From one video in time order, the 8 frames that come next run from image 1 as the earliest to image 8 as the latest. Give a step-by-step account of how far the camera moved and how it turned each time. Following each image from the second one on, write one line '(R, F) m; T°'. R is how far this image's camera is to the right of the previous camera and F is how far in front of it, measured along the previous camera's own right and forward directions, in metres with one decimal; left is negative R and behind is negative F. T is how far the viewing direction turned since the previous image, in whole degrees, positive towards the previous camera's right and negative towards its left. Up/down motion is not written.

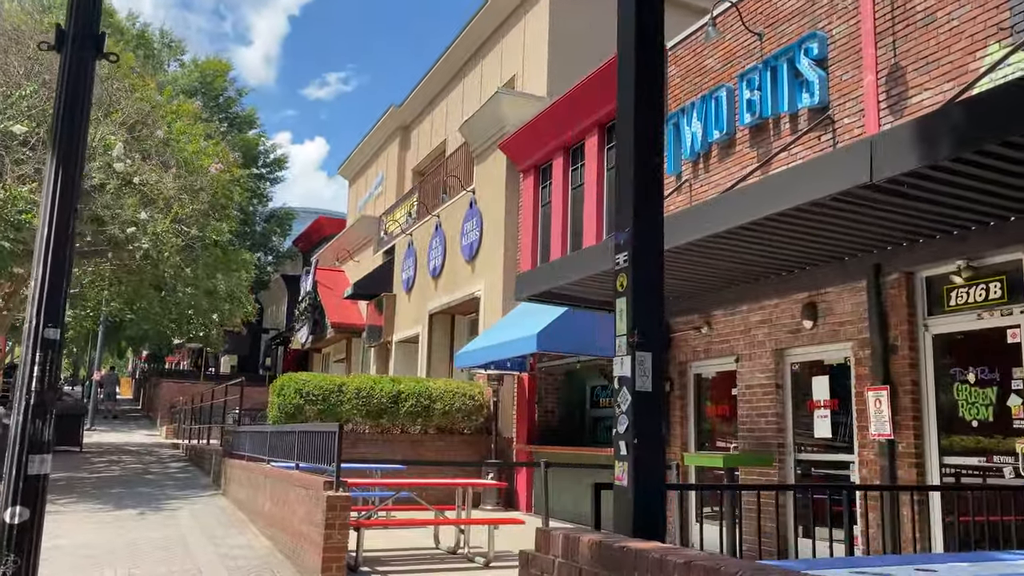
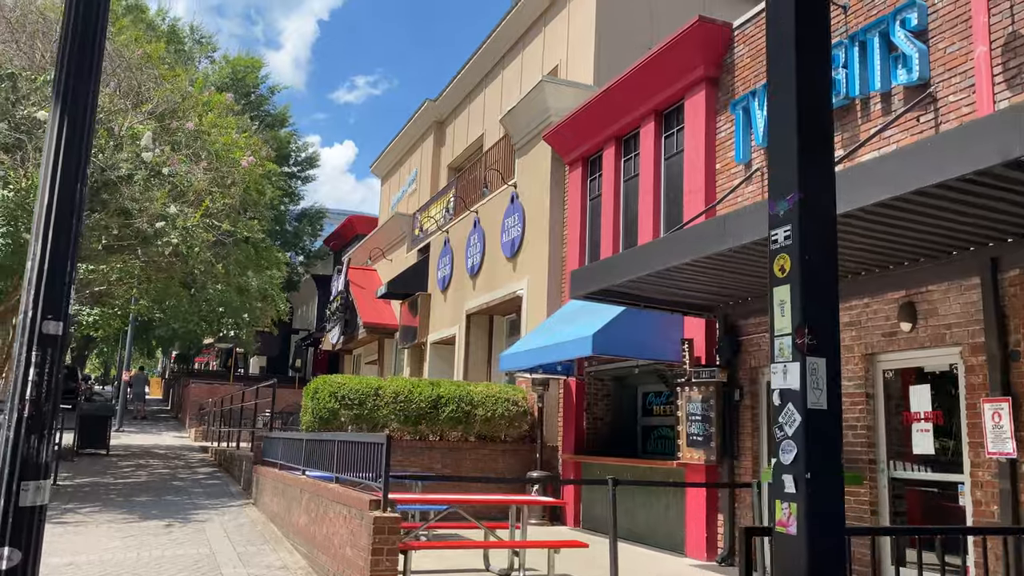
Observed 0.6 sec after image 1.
(-0.3, +0.7) m; -2°
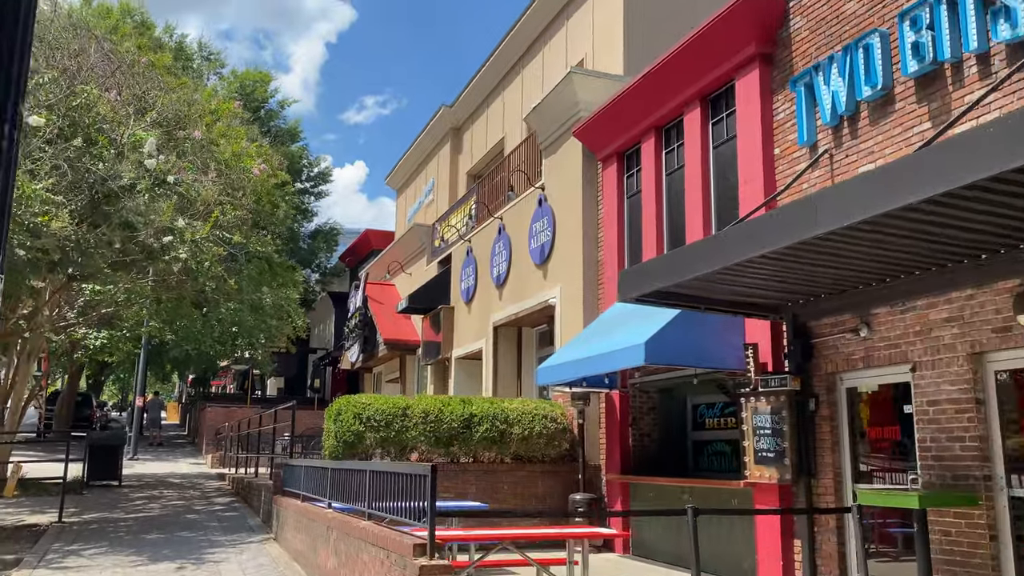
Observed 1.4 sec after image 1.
(-0.3, +0.9) m; -1°
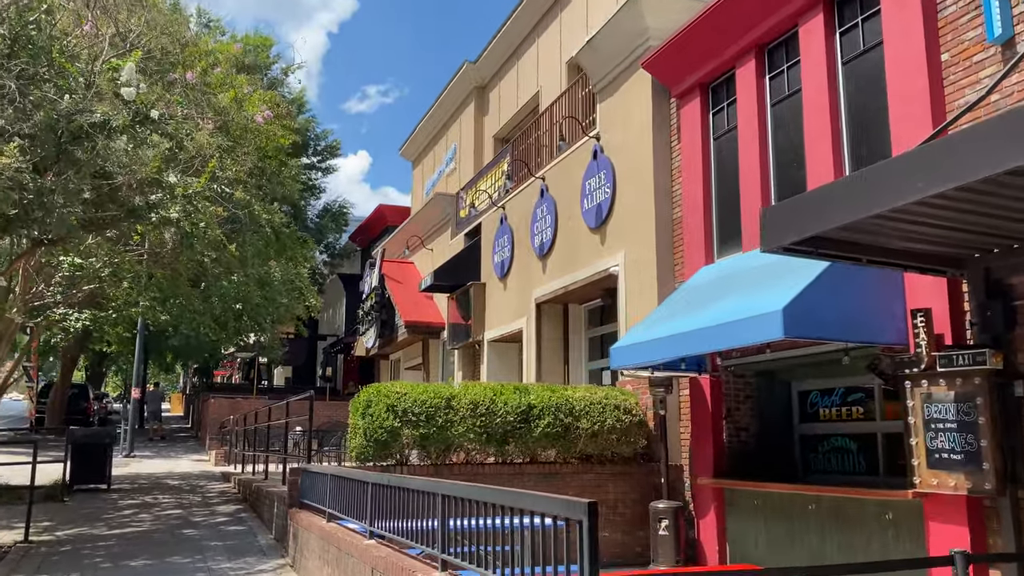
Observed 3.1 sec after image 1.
(-0.7, +2.0) m; 0°
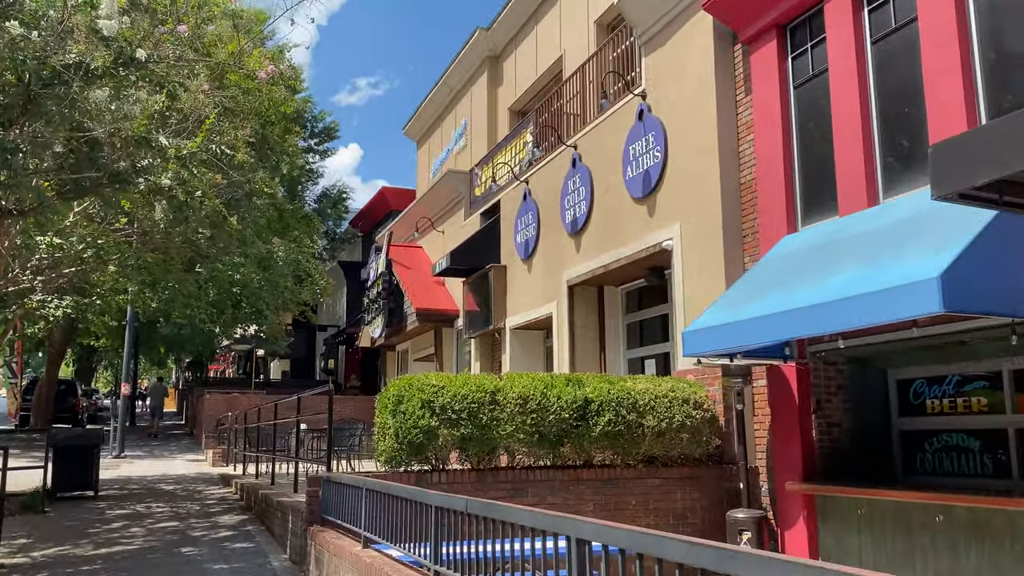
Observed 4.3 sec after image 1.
(-0.6, +1.3) m; +1°
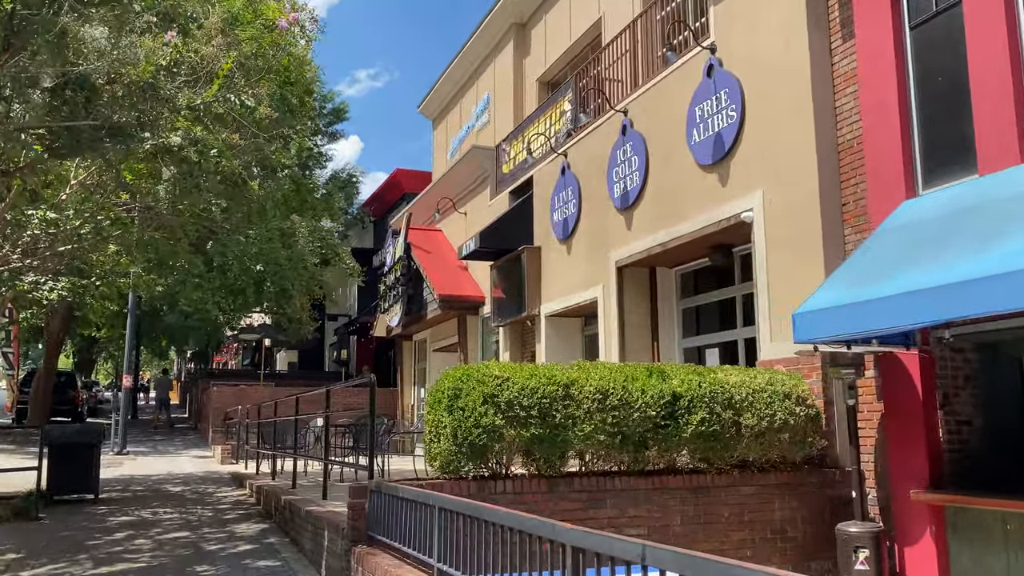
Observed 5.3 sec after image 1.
(-0.6, +1.2) m; 0°
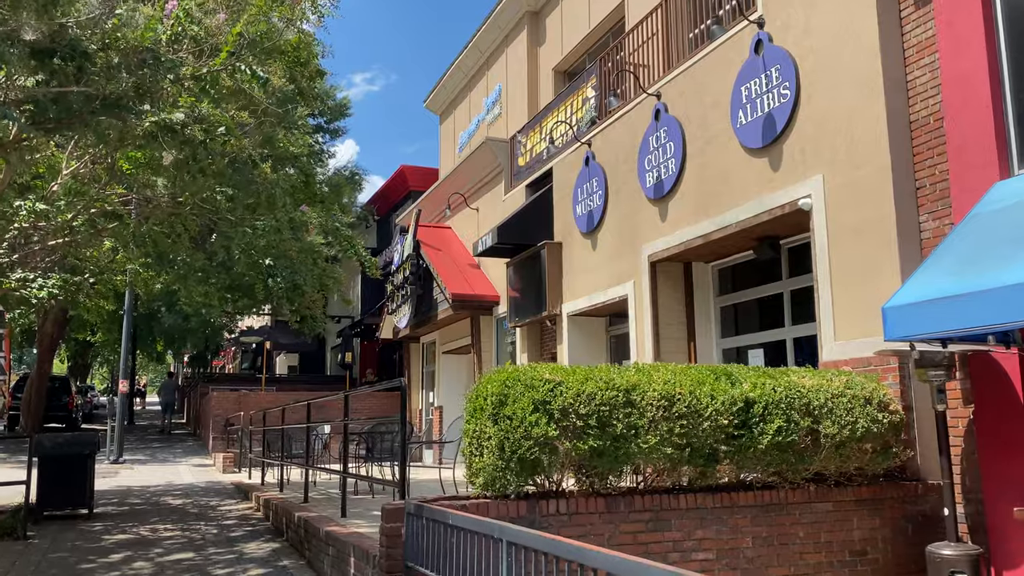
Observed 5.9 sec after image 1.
(-0.4, +0.8) m; 0°
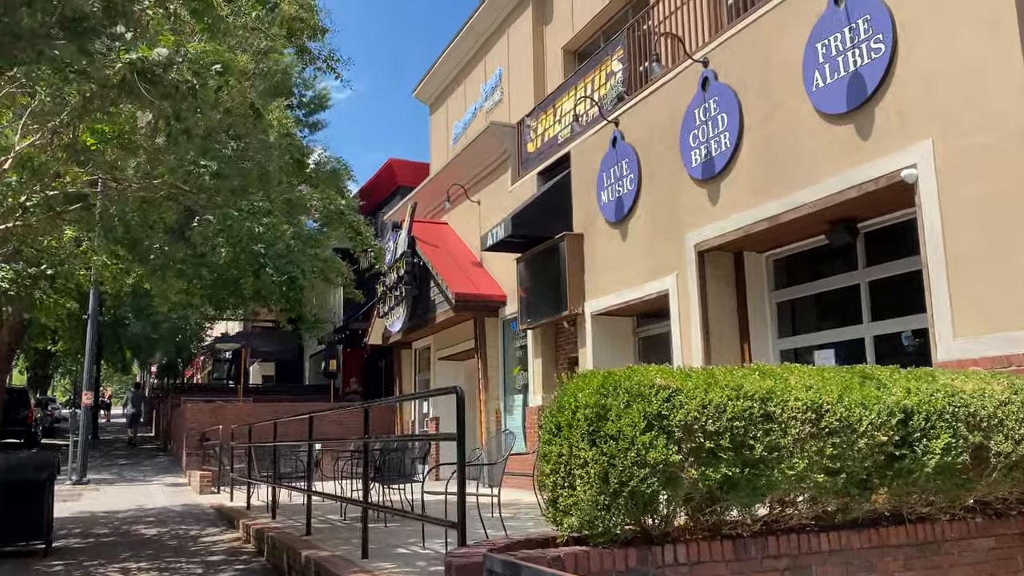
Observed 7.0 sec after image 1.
(-0.6, +1.3) m; +2°
